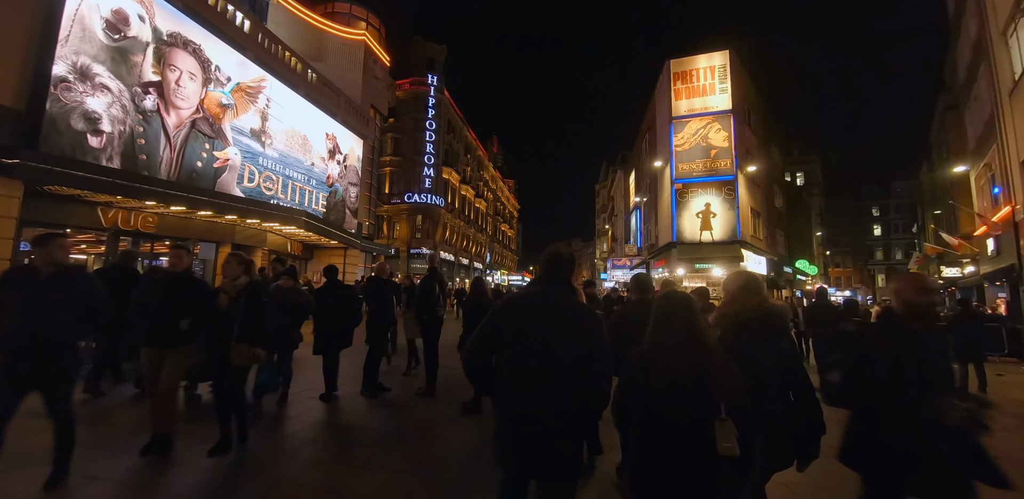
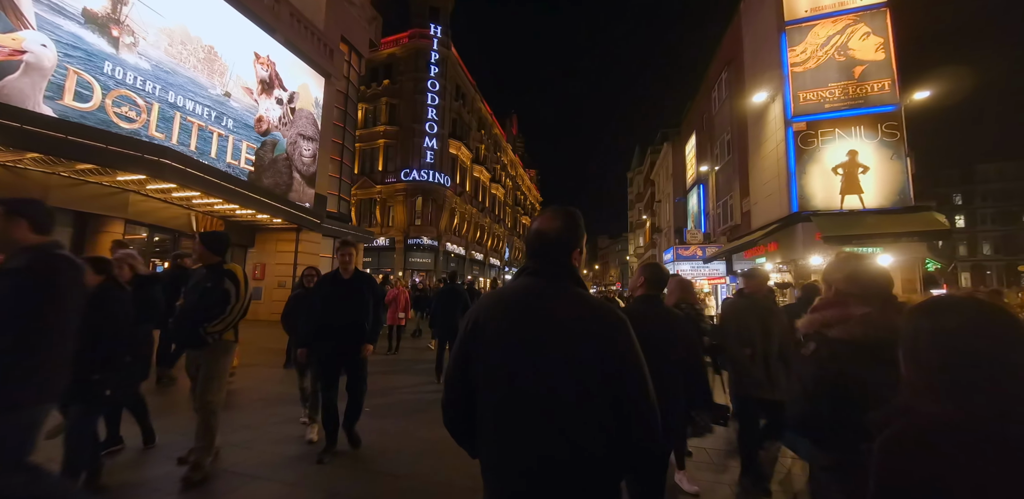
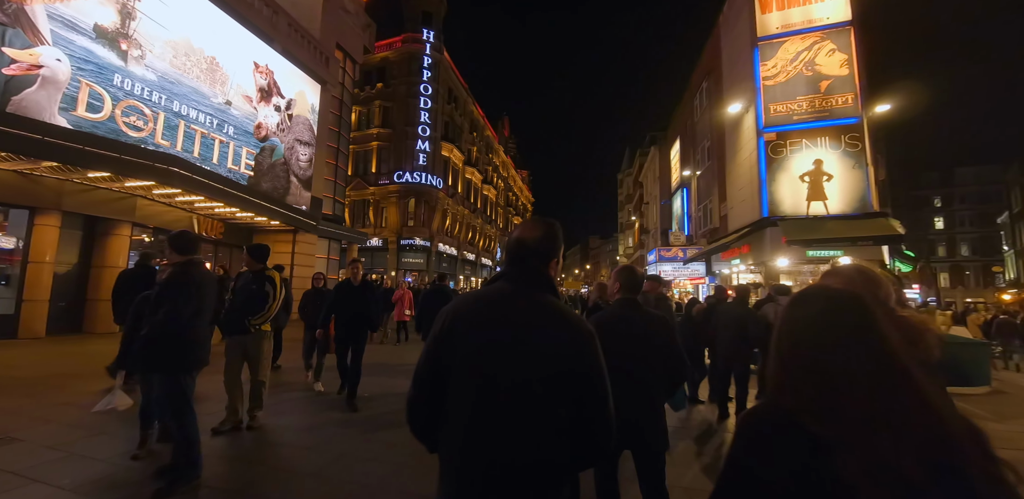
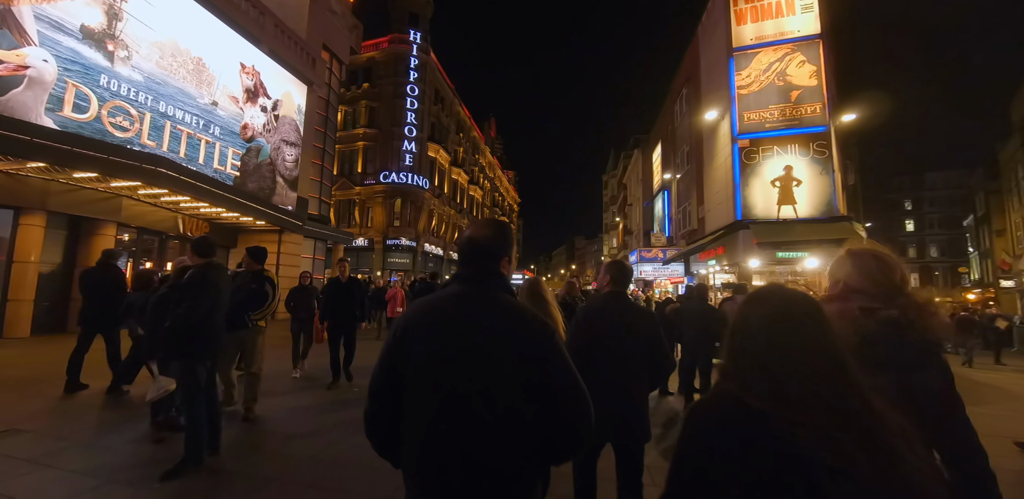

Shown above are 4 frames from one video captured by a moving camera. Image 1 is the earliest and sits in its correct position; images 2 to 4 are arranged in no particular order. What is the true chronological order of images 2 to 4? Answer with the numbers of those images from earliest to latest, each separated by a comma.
4, 3, 2
